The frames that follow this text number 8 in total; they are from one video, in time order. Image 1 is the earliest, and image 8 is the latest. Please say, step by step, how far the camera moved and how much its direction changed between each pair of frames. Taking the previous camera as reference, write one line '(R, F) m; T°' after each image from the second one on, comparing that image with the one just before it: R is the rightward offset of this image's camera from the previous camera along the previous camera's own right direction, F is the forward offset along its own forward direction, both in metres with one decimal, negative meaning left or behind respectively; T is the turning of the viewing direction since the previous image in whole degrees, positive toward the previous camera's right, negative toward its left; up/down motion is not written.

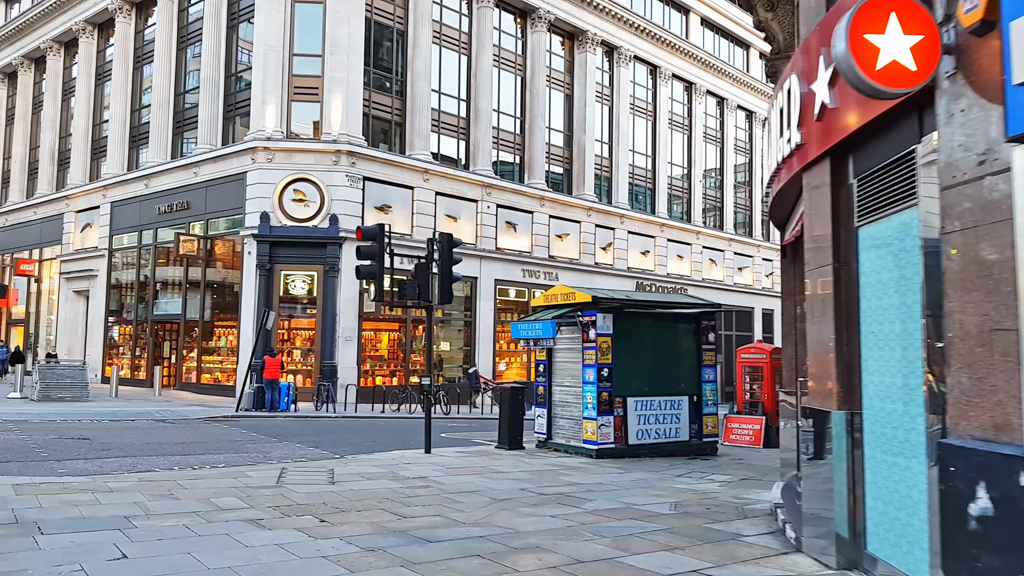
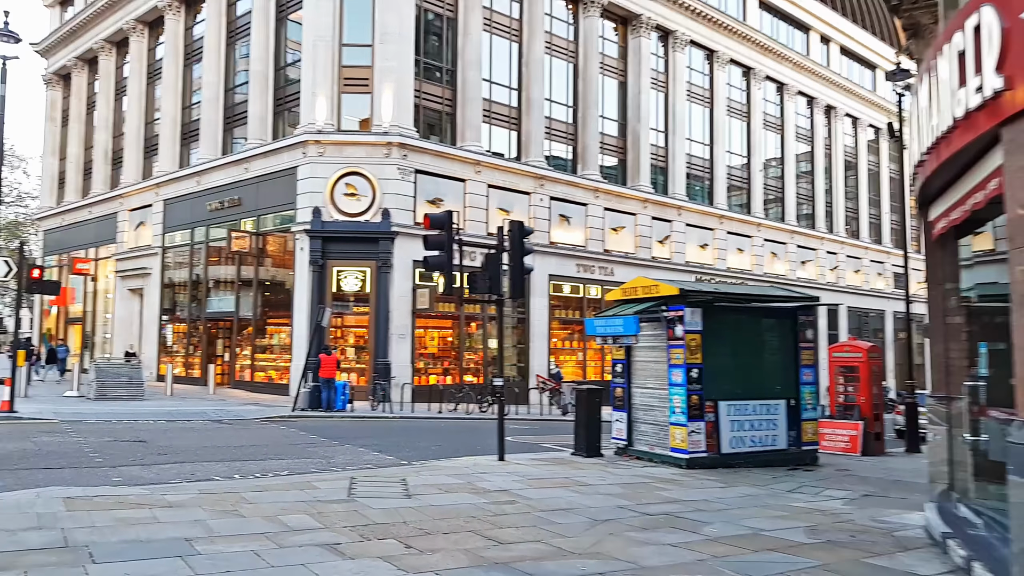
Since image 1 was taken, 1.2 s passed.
(-0.6, +1.0) m; -3°
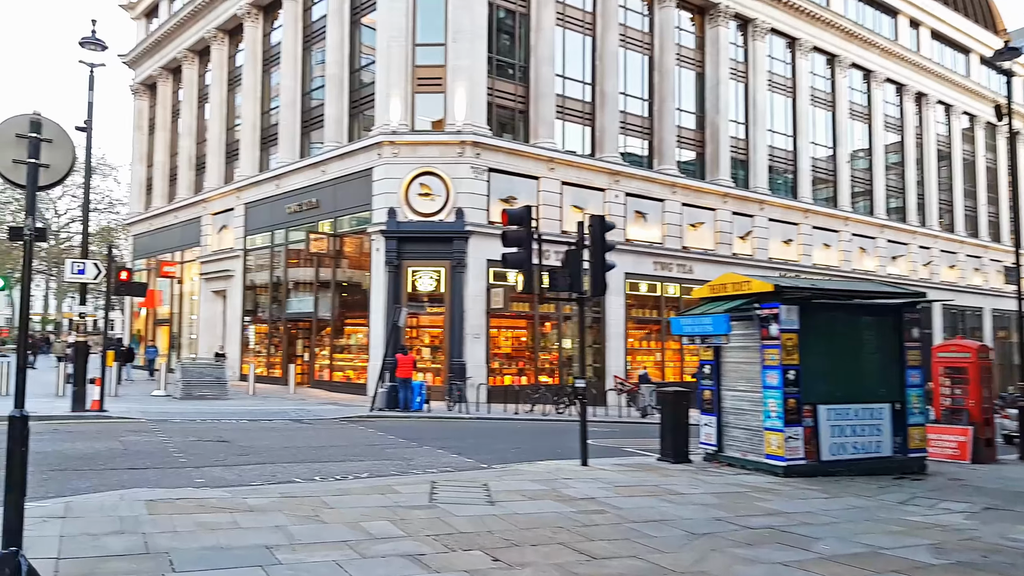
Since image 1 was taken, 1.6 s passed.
(-0.2, +0.4) m; -5°
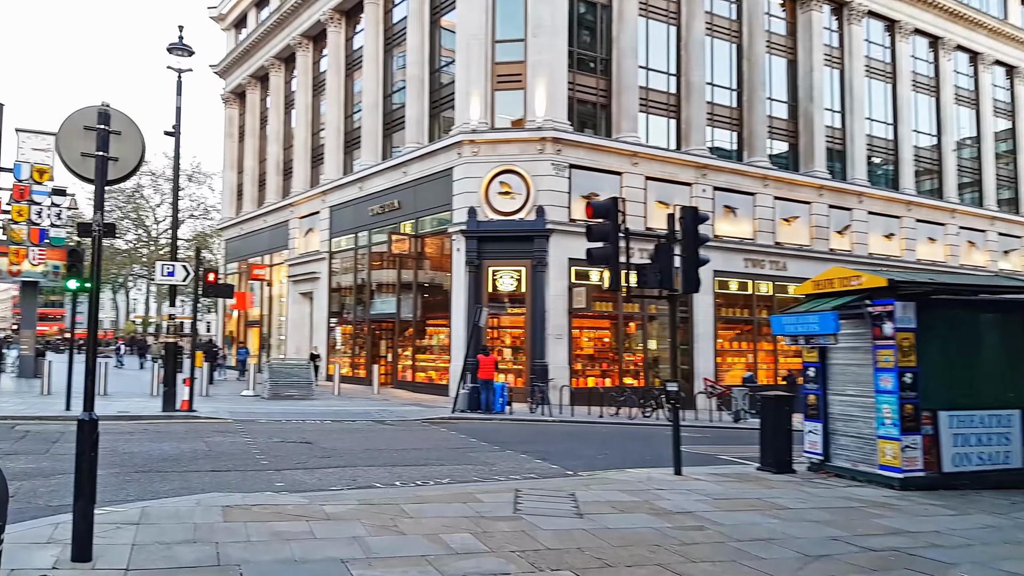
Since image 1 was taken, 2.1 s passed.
(-0.1, +0.6) m; -6°
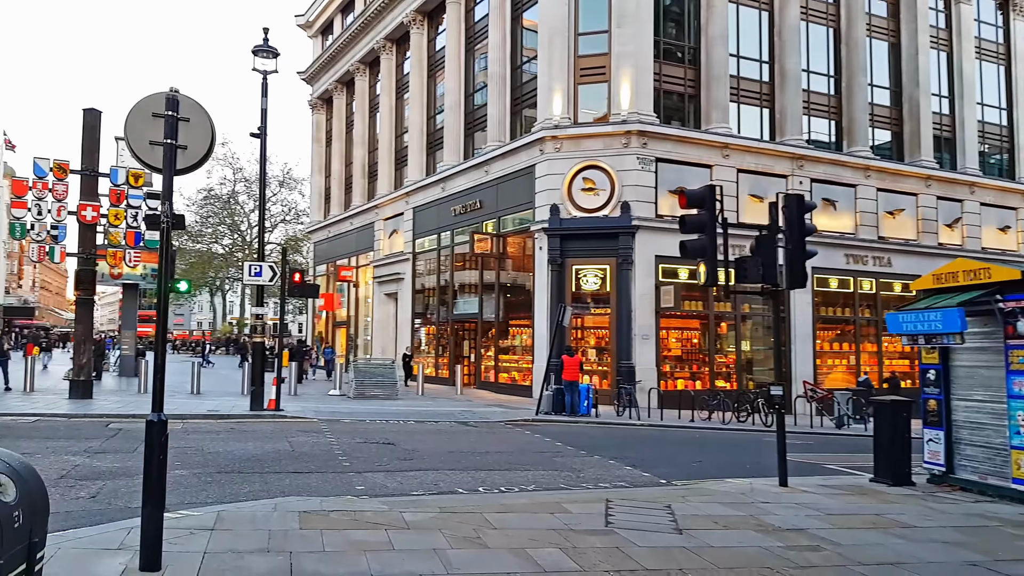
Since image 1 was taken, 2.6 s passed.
(-0.1, +0.6) m; -6°
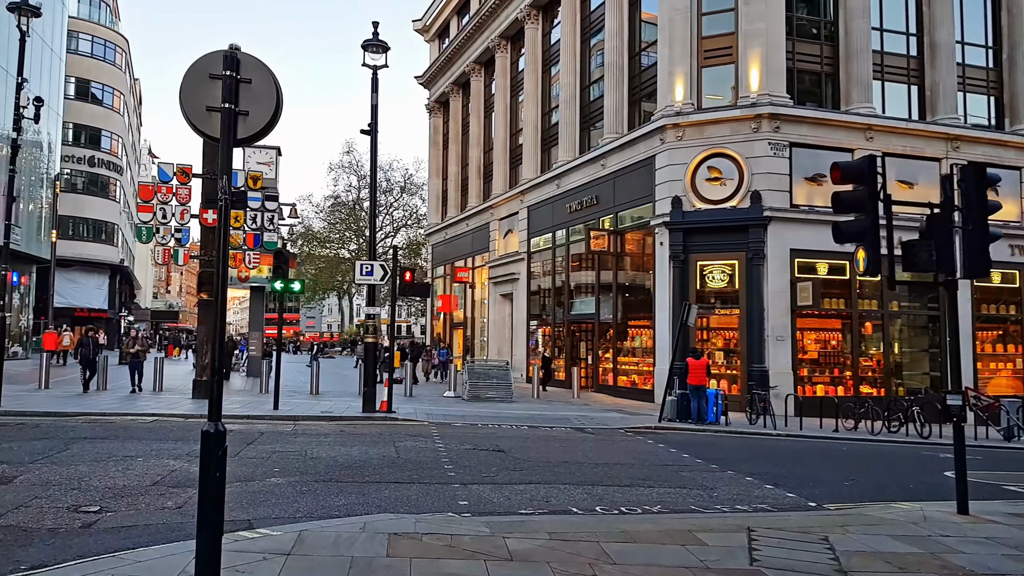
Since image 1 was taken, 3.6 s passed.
(0.0, +1.1) m; -9°
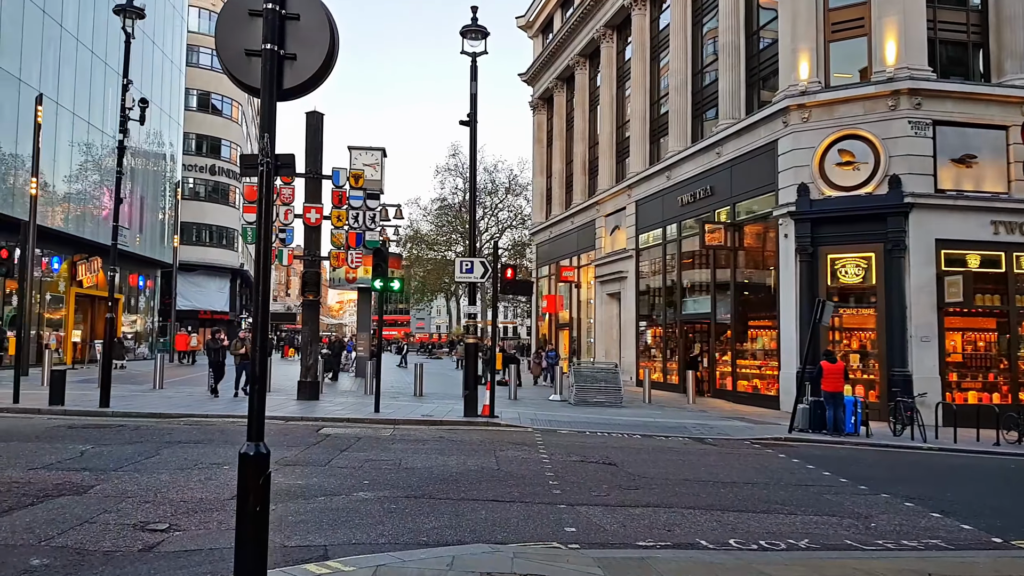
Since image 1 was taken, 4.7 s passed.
(-0.1, +1.1) m; -8°
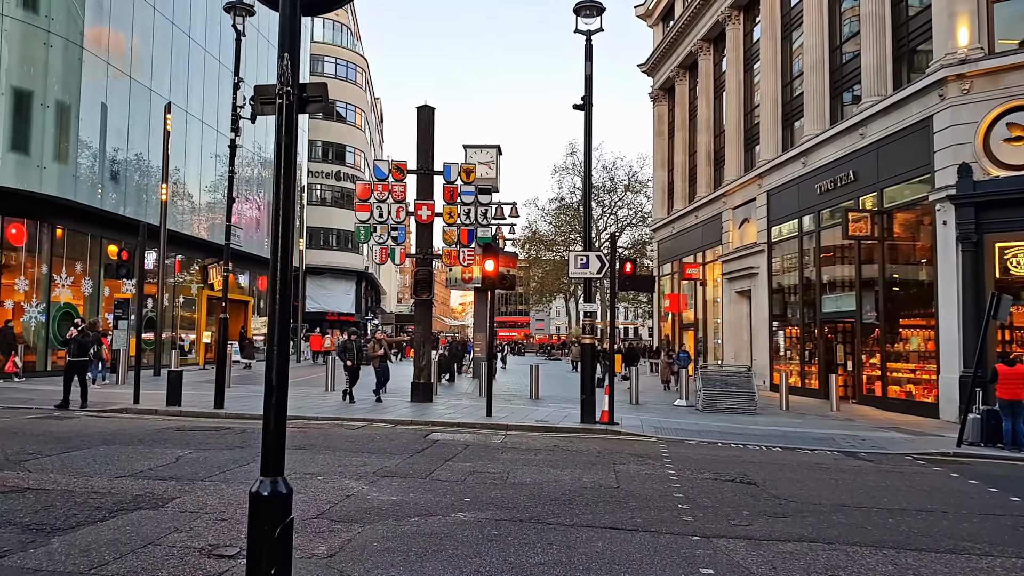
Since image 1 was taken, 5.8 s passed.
(0.0, +1.1) m; -9°
